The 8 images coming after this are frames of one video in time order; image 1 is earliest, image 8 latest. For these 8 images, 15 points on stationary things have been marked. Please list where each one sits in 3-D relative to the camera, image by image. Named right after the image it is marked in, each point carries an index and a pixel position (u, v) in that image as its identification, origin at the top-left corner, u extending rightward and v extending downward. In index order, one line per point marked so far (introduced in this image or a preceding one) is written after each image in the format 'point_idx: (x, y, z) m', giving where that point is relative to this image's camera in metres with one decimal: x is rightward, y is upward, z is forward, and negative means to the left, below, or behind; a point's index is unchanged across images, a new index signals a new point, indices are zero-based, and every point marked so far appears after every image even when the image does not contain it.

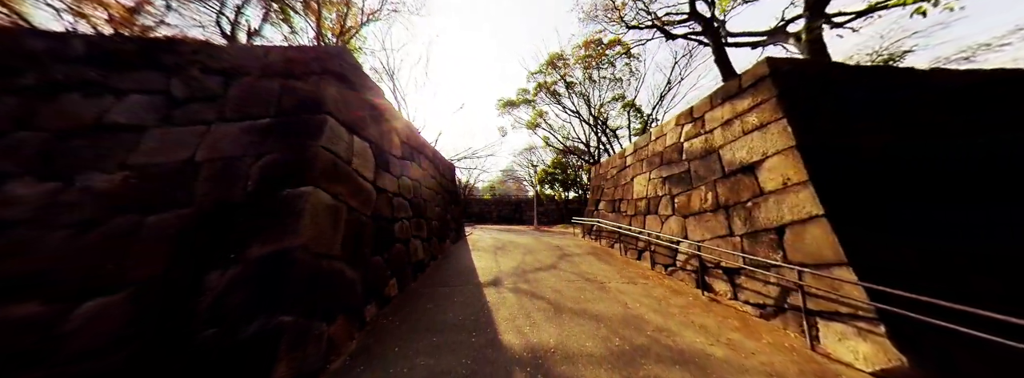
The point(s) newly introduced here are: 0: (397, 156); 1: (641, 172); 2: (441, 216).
0: (-1.8, +0.5, +4.1) m
1: (+2.8, +0.4, +5.5) m
2: (-1.7, -0.7, +6.2) m
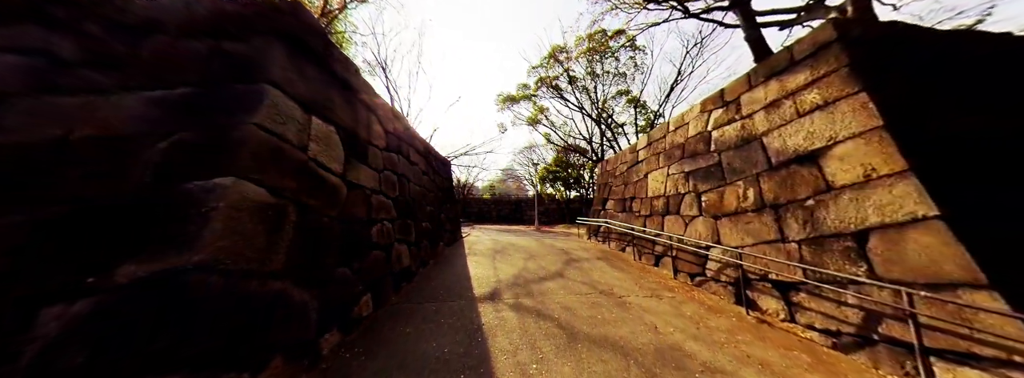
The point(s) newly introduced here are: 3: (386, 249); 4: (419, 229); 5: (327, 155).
0: (-1.8, +0.6, +3.5) m
1: (+2.8, +0.4, +4.9) m
2: (-1.7, -0.6, +5.6) m
3: (-1.6, -0.8, +3.3) m
4: (-1.6, -0.7, +4.5) m
5: (-1.7, +0.3, +2.4) m
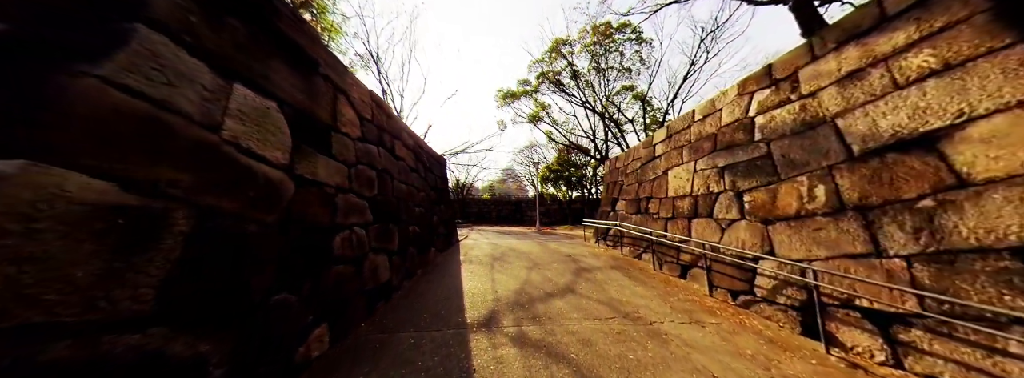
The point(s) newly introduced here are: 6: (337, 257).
0: (-1.8, +0.6, +2.9) m
1: (+2.8, +0.4, +4.3) m
2: (-1.7, -0.6, +4.9) m
3: (-1.6, -0.7, +2.6) m
4: (-1.6, -0.7, +3.8) m
5: (-1.7, +0.3, +1.7) m
6: (-1.6, -0.6, +2.4) m
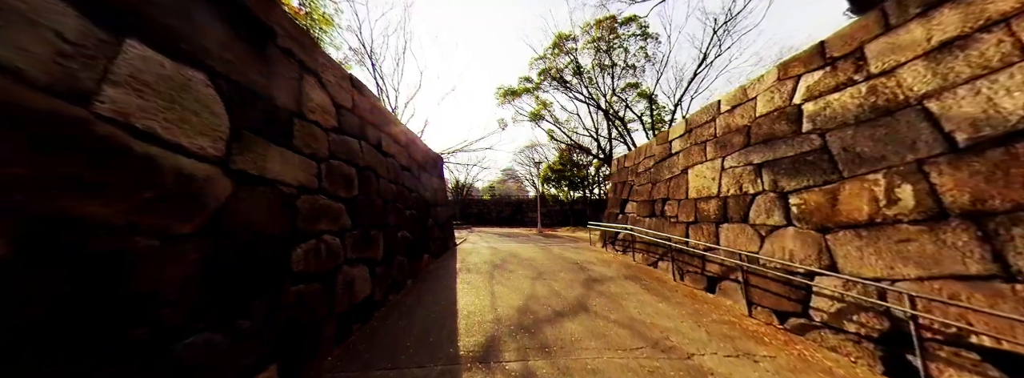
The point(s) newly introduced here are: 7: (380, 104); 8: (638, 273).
0: (-1.8, +0.6, +2.4) m
1: (+2.8, +0.4, +3.8) m
2: (-1.6, -0.6, +4.4) m
3: (-1.6, -0.7, +2.1) m
4: (-1.6, -0.7, +3.4) m
5: (-1.7, +0.3, +1.3) m
6: (-1.6, -0.6, +1.9) m
7: (-1.9, +1.2, +3.7) m
8: (+2.0, -1.3, +4.1) m
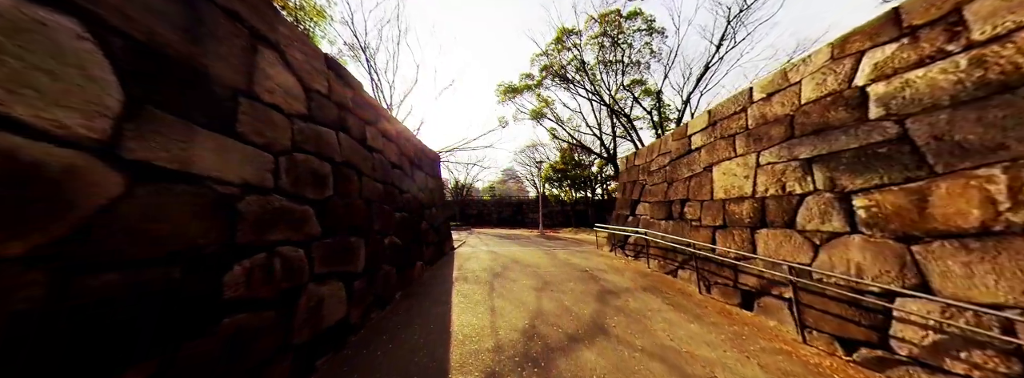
0: (-1.7, +0.6, +1.9) m
1: (+2.9, +0.4, +3.3) m
2: (-1.6, -0.6, +4.0) m
3: (-1.5, -0.7, +1.7) m
4: (-1.6, -0.7, +2.9) m
5: (-1.6, +0.3, +0.8) m
6: (-1.5, -0.6, +1.4) m
7: (-1.9, +1.2, +3.2) m
8: (+2.1, -1.3, +3.7) m
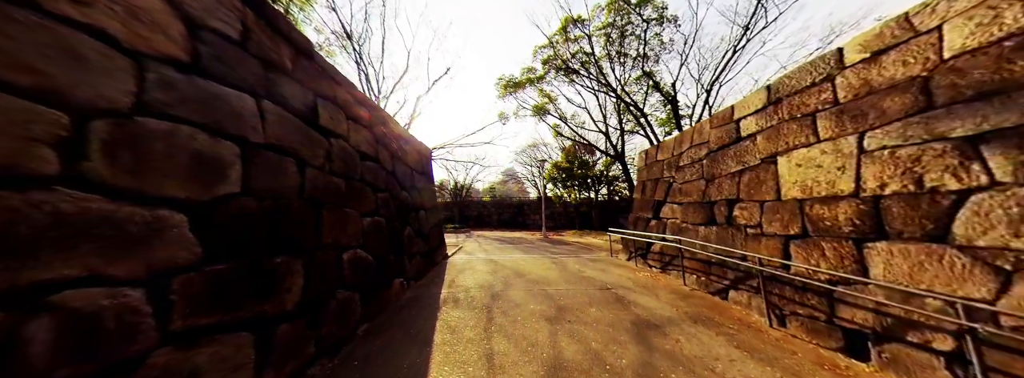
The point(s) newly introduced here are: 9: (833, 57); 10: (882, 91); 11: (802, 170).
0: (-1.7, +0.6, +1.1) m
1: (+2.9, +0.5, +2.5) m
2: (-1.6, -0.6, +3.2) m
3: (-1.5, -0.7, +0.8) m
4: (-1.5, -0.7, +2.1) m
5: (-1.6, +0.4, 0.0) m
6: (-1.5, -0.6, +0.6) m
7: (-1.8, +1.2, +2.4) m
8: (+2.1, -1.3, +2.8) m
9: (+3.1, +1.3, +2.4) m
10: (+3.0, +0.8, +2.1) m
11: (+2.8, +0.2, +2.5) m
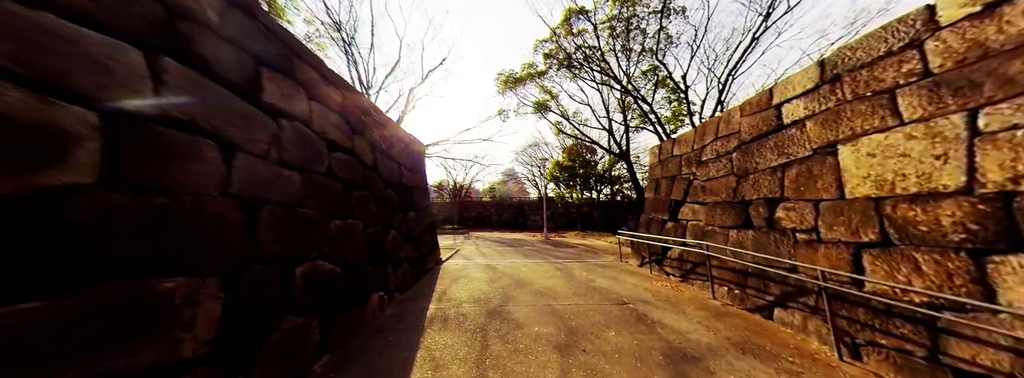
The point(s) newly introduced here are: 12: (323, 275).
0: (-1.7, +0.7, +0.6) m
1: (+2.9, +0.5, +2.0) m
2: (-1.6, -0.5, +2.6) m
3: (-1.5, -0.7, +0.3) m
4: (-1.5, -0.6, +1.5) m
5: (-1.6, +0.4, -0.5) m
6: (-1.5, -0.5, +0.1) m
7: (-1.8, +1.3, +1.9) m
8: (+2.1, -1.3, +2.3) m
9: (+3.1, +1.3, +1.9) m
10: (+3.0, +0.8, +1.5) m
11: (+2.8, +0.2, +2.0) m
12: (-1.5, -0.7, +2.1) m
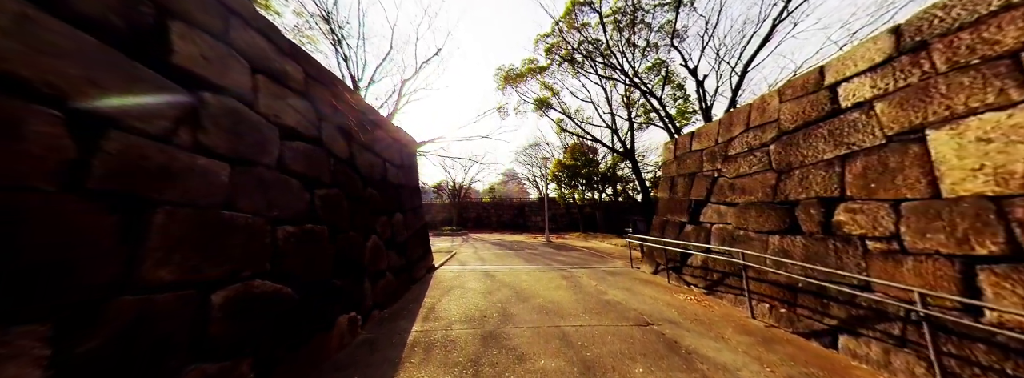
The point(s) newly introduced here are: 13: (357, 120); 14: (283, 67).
0: (-1.7, +0.7, +0.1) m
1: (+2.9, +0.5, +1.5) m
2: (-1.6, -0.5, +2.1) m
3: (-1.5, -0.6, -0.2) m
4: (-1.5, -0.6, +1.0) m
5: (-1.6, +0.5, -1.0) m
6: (-1.5, -0.5, -0.4) m
7: (-1.8, +1.3, +1.4) m
8: (+2.1, -1.2, +1.8) m
9: (+3.1, +1.3, +1.4) m
10: (+3.0, +0.9, +1.1) m
11: (+2.8, +0.3, +1.5) m
12: (-1.5, -0.7, +1.6) m
13: (-1.8, +0.9, +3.1) m
14: (-1.8, +1.0, +2.0) m
